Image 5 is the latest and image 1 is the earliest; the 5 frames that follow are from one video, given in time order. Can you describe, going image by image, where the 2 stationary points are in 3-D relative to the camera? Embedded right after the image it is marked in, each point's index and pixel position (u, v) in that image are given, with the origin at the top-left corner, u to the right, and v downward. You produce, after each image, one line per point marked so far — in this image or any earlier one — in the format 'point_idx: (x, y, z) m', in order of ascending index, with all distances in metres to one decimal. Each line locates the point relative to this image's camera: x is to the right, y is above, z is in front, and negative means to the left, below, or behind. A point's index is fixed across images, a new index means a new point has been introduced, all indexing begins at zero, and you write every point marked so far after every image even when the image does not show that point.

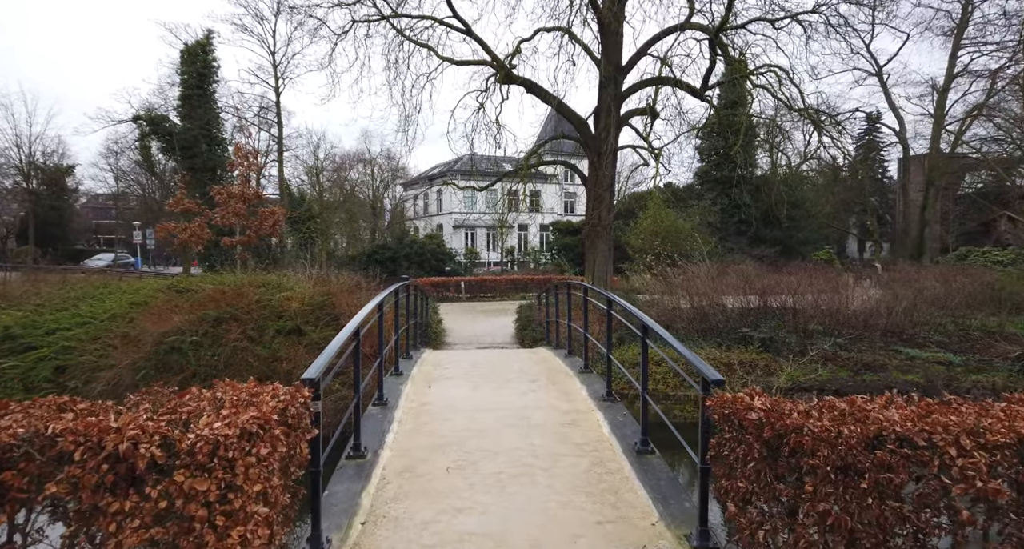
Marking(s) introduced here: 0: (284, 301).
0: (-3.9, -0.4, +8.9) m
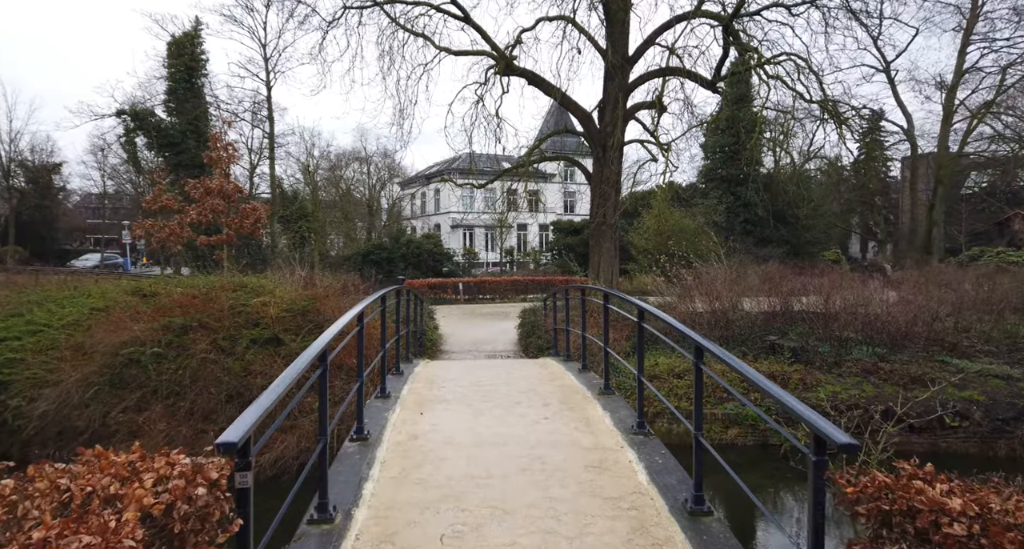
0: (-3.9, -0.5, +7.9) m
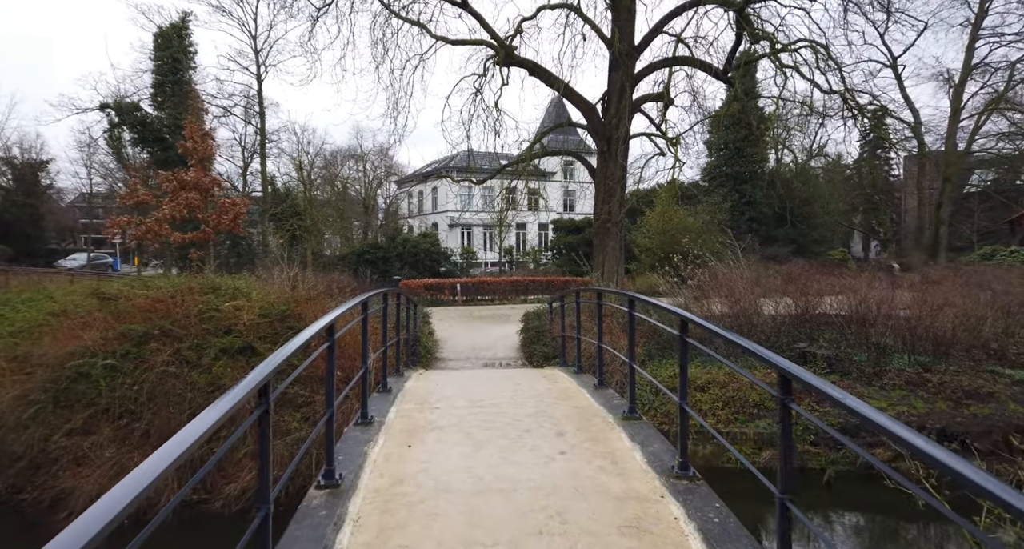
0: (-3.8, -0.5, +7.0) m
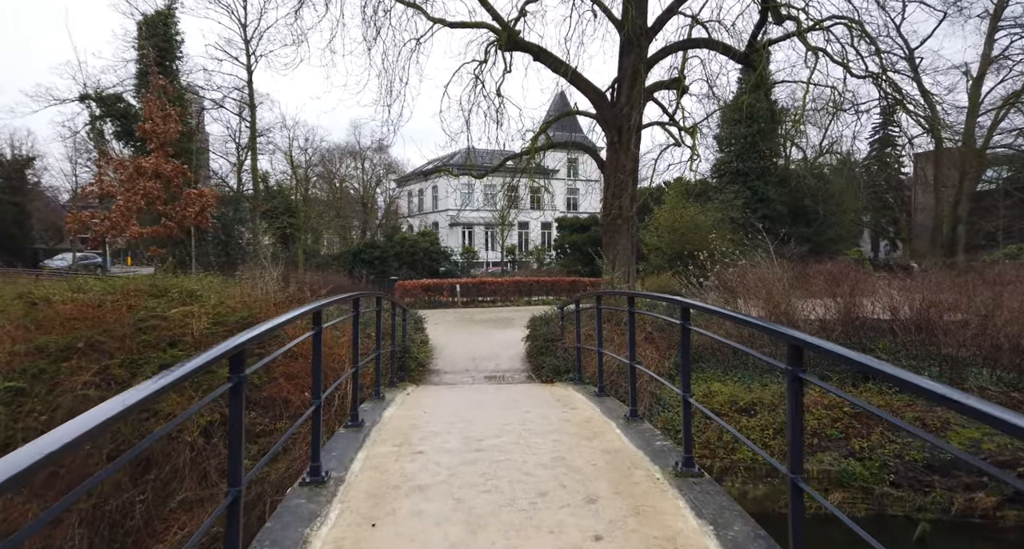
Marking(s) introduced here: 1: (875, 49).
0: (-3.7, -0.5, +5.8) m
1: (+9.3, +5.8, +13.3) m
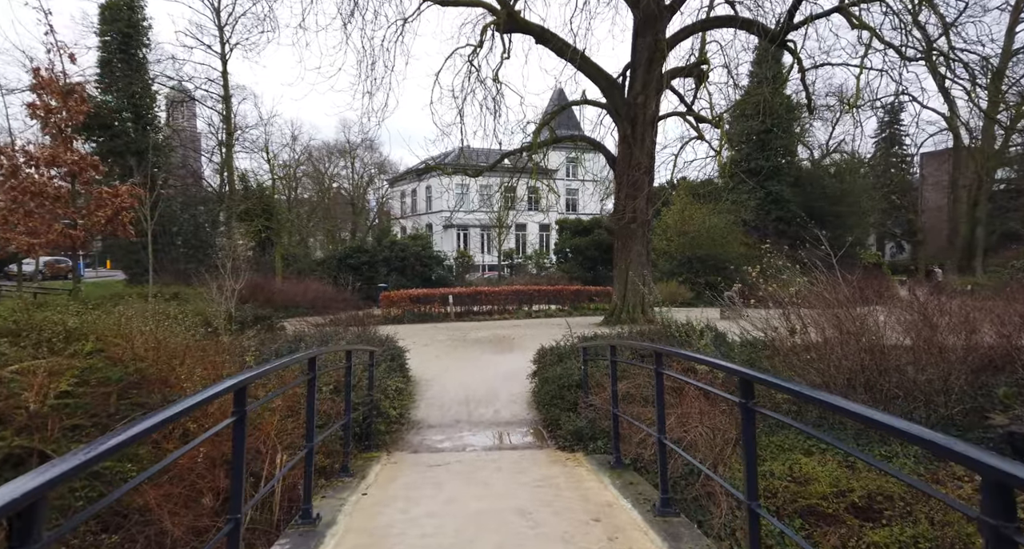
0: (-3.7, -0.8, +3.8) m
1: (+9.3, +5.5, +11.4) m
